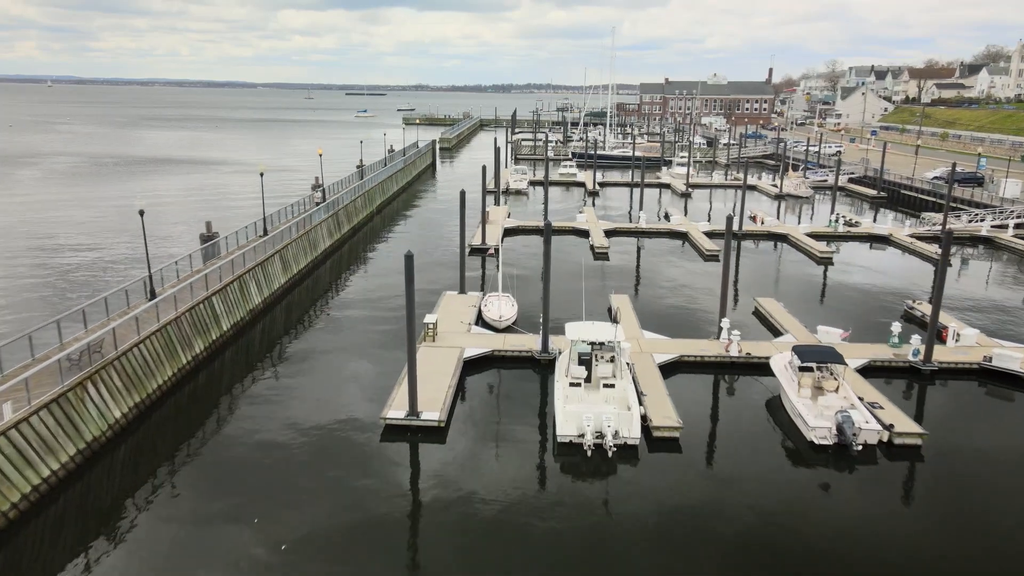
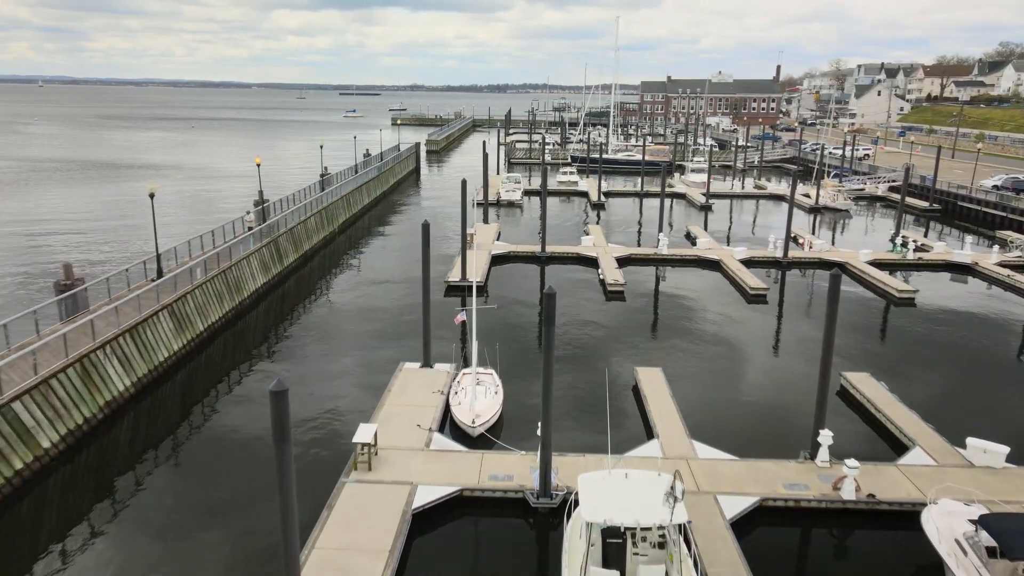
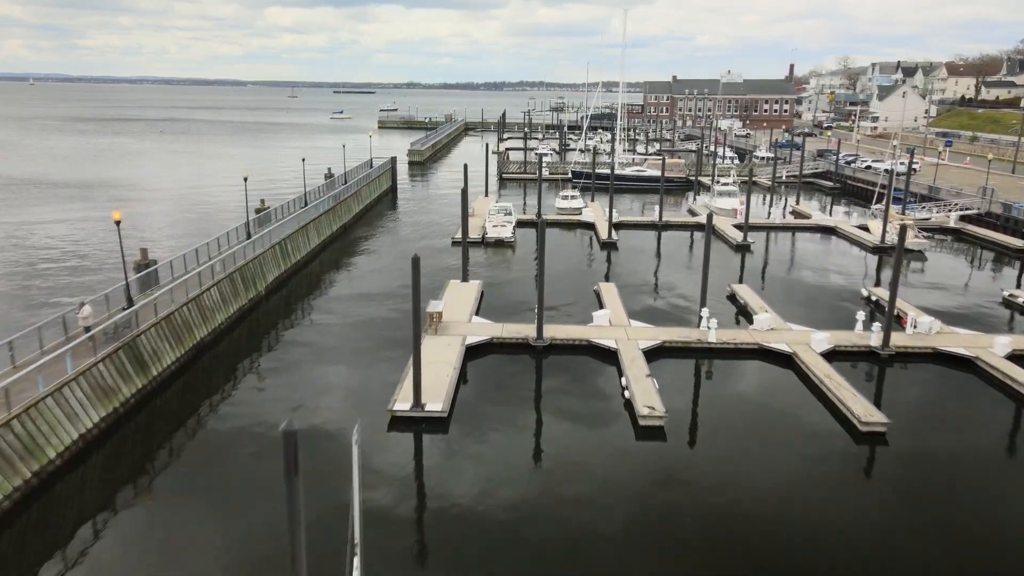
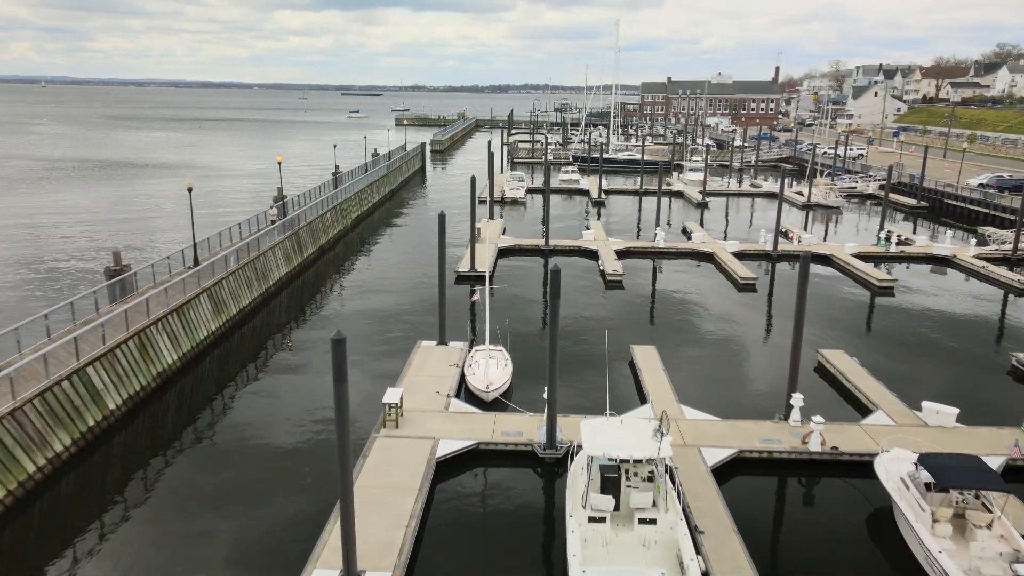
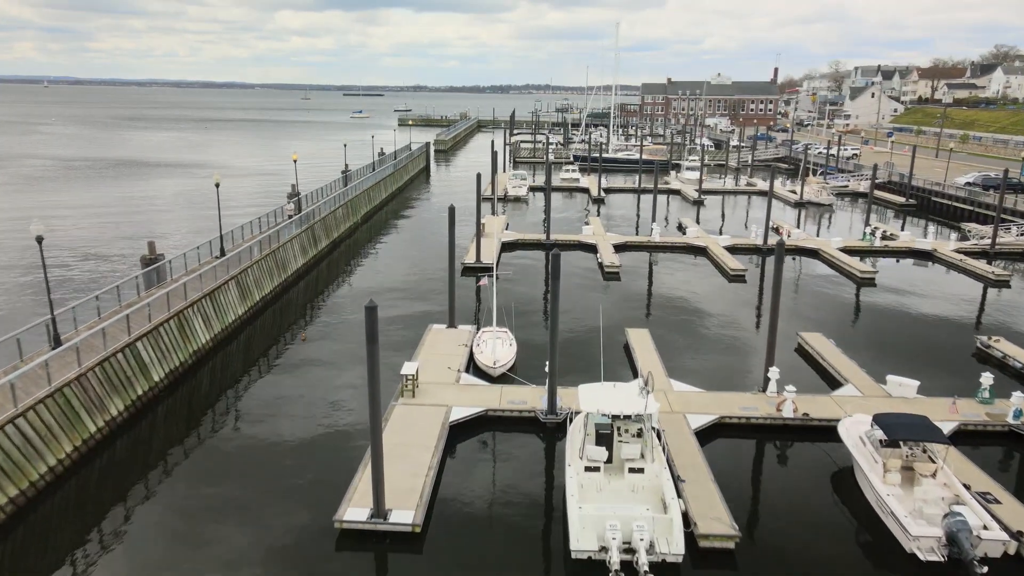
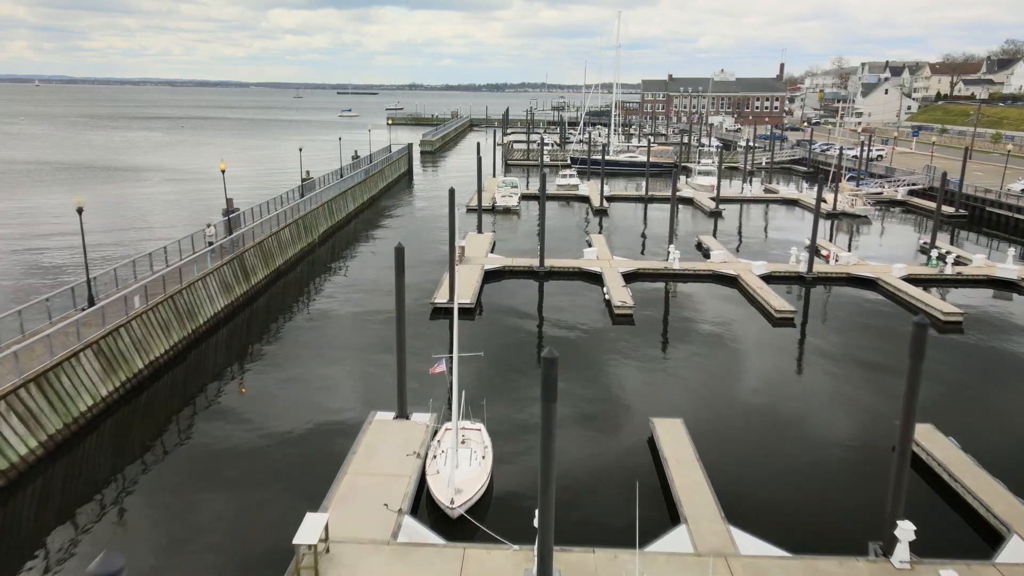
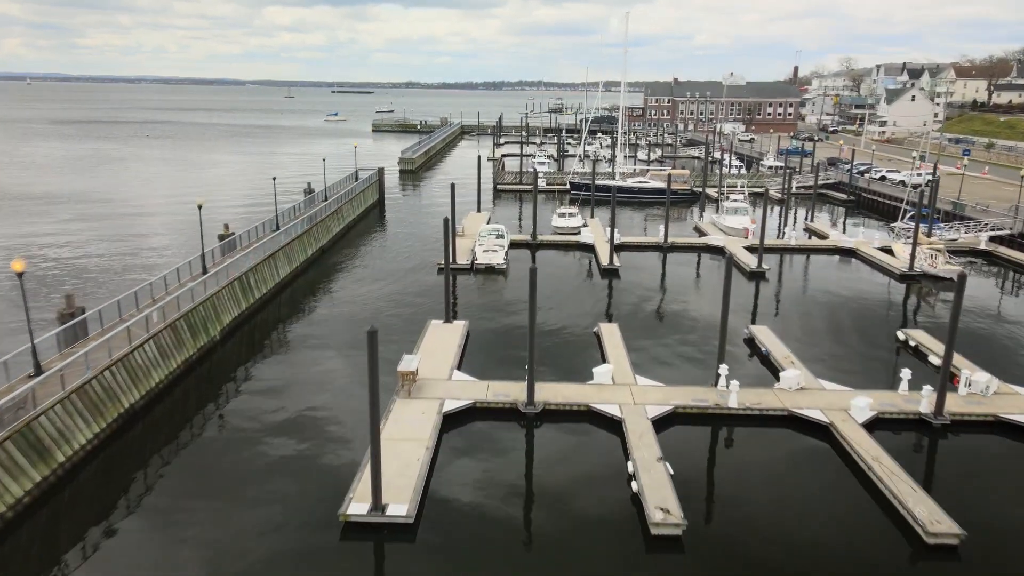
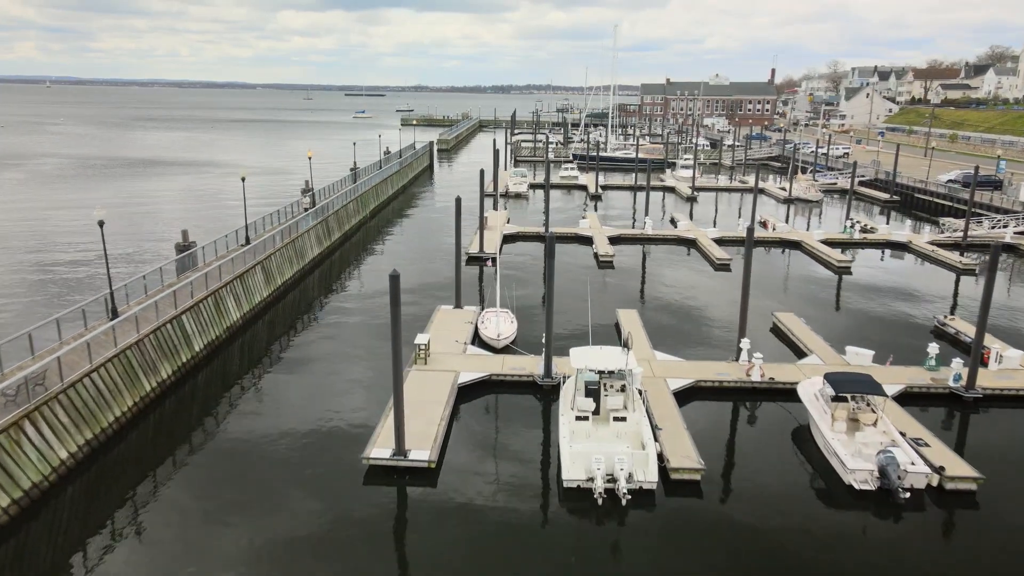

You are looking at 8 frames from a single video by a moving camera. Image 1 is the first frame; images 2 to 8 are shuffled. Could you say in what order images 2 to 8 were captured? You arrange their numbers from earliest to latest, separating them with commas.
8, 5, 4, 2, 6, 3, 7
